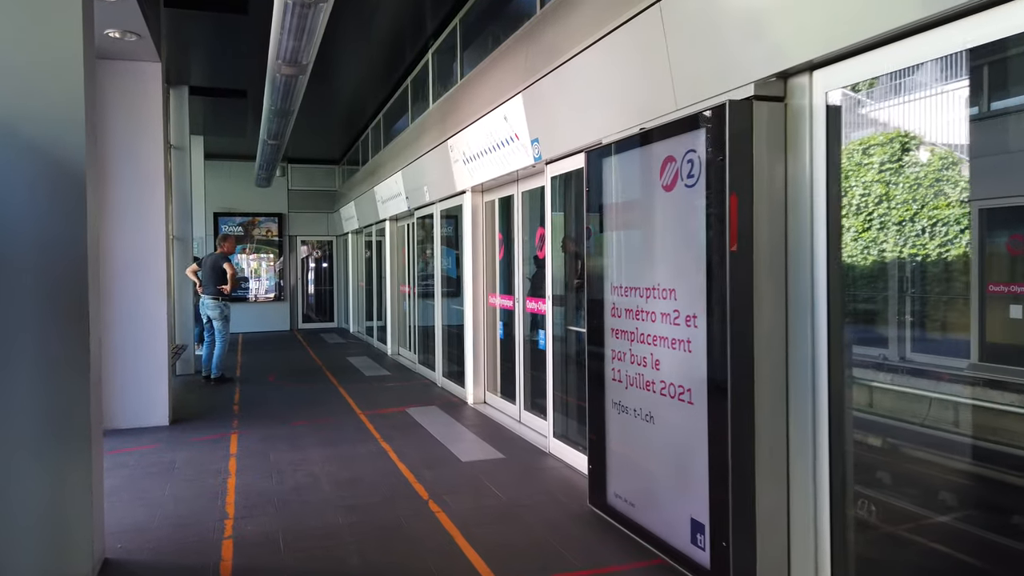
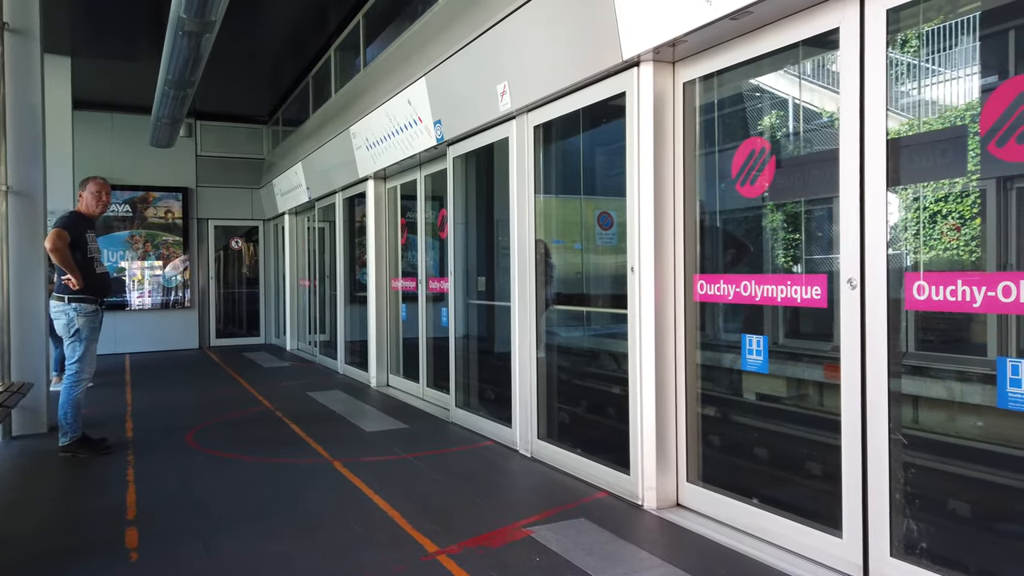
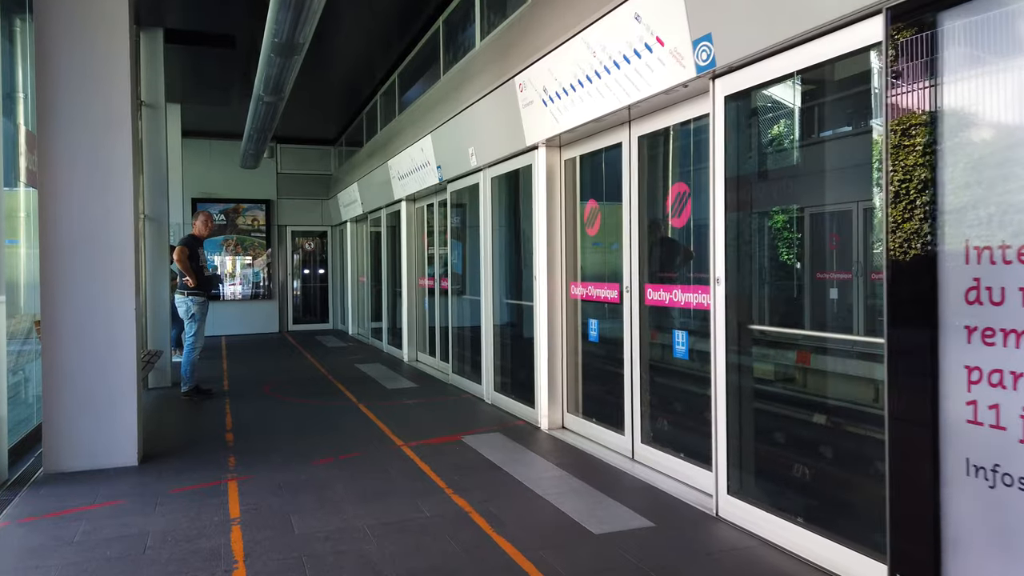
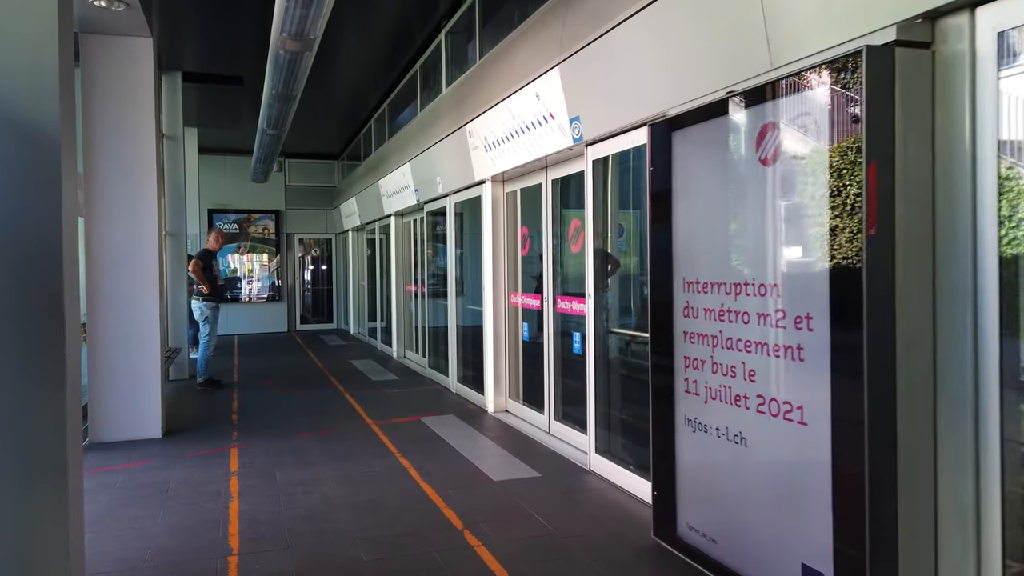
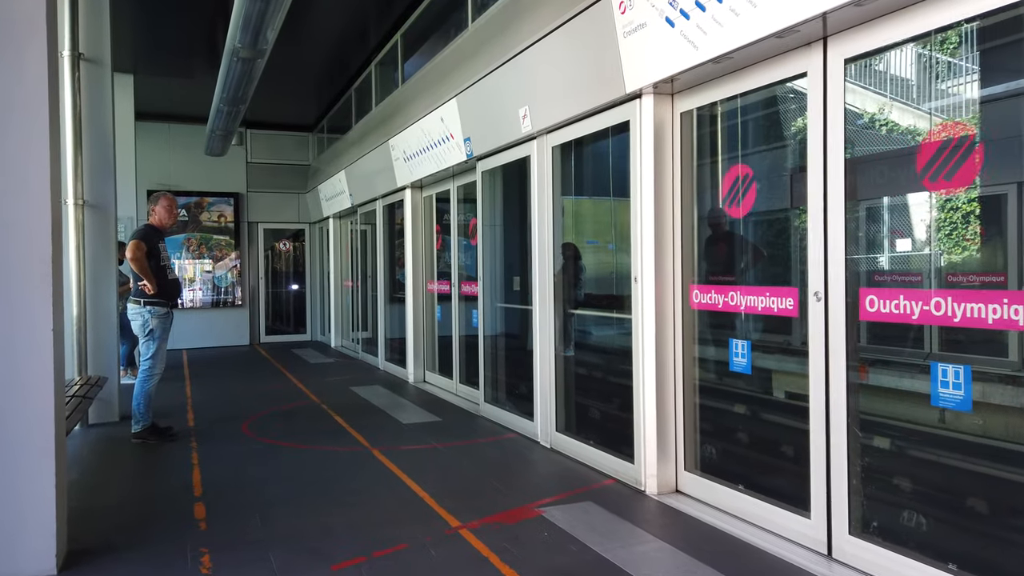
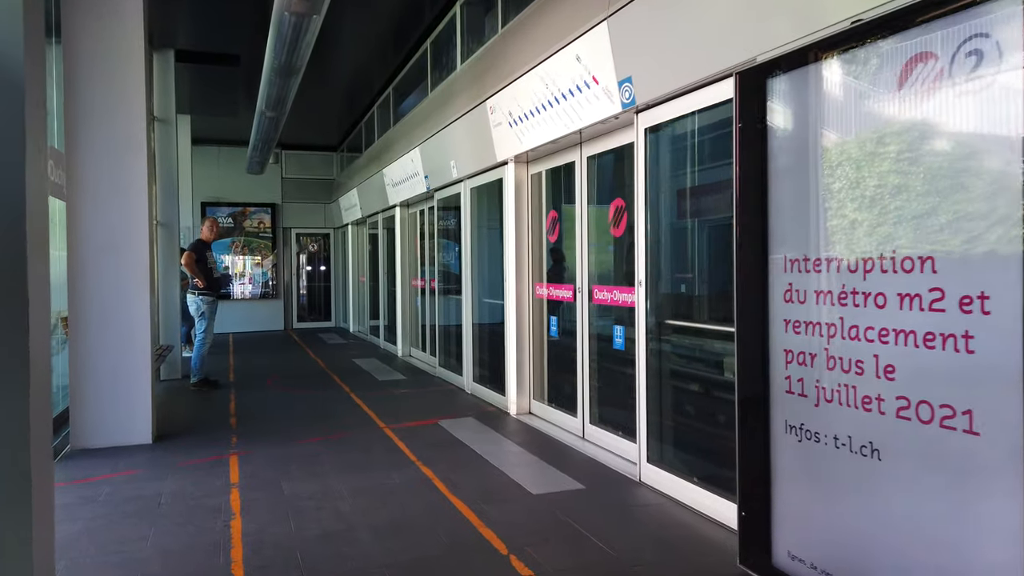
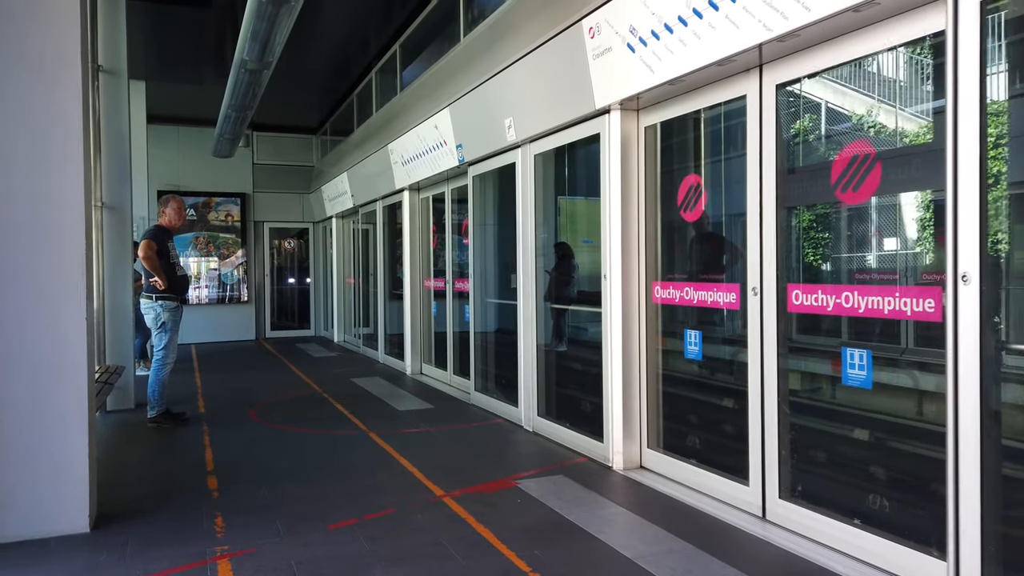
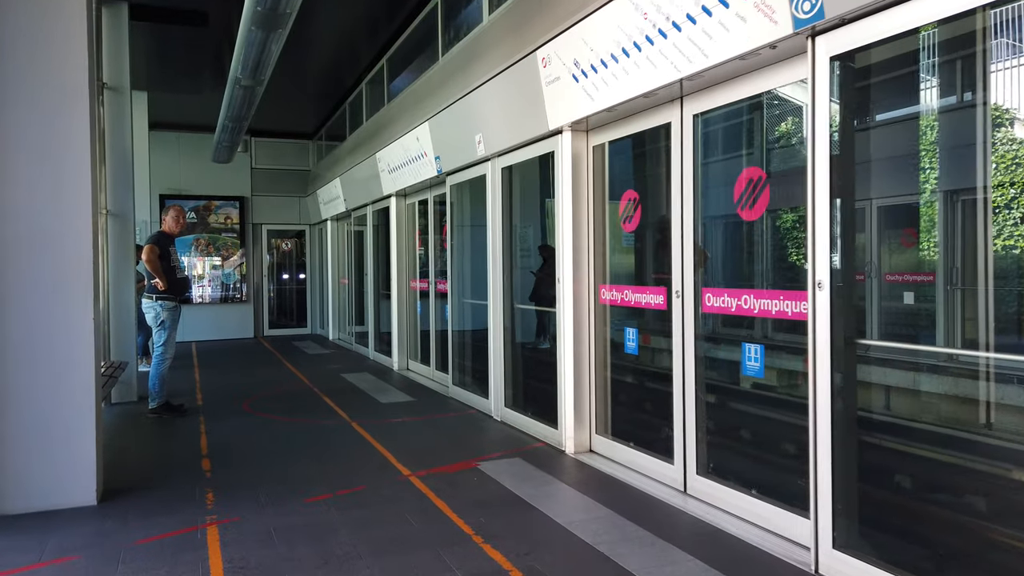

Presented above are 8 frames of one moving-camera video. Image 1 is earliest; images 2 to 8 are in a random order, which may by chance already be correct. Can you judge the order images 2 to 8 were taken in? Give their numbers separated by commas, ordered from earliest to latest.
4, 6, 3, 8, 7, 5, 2
